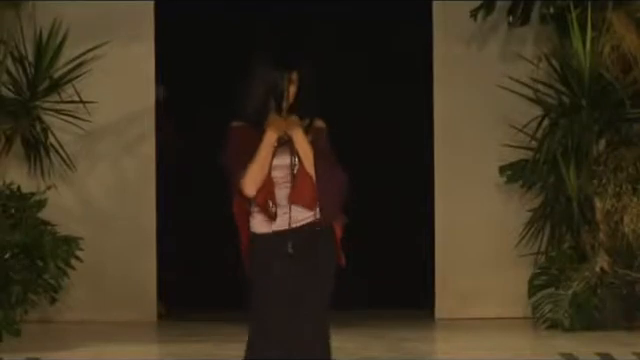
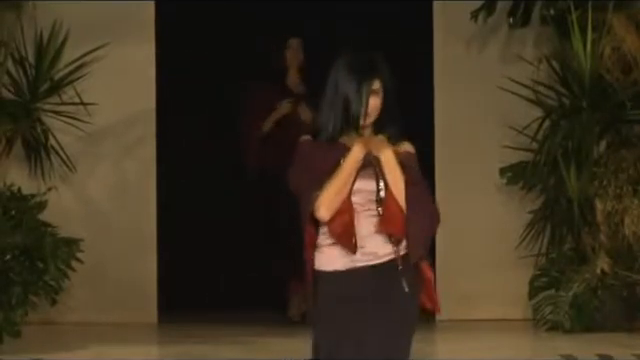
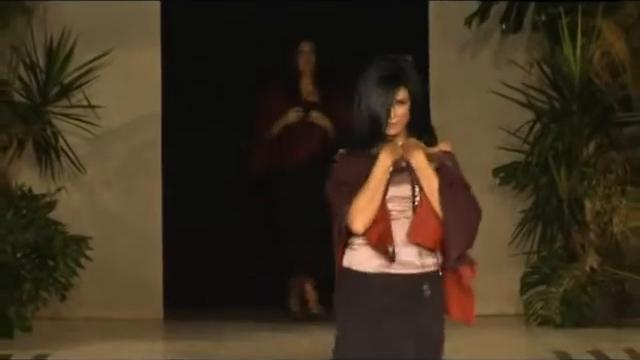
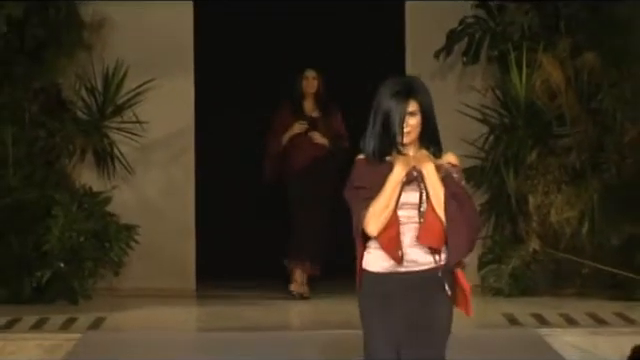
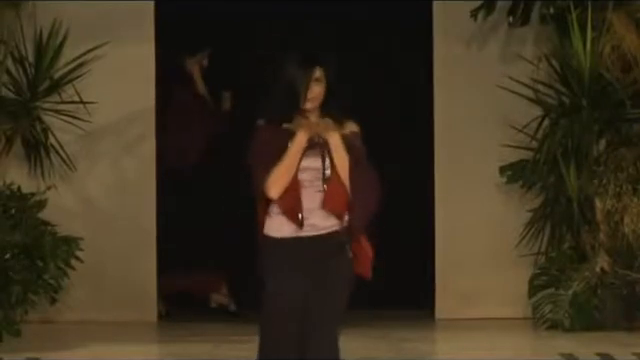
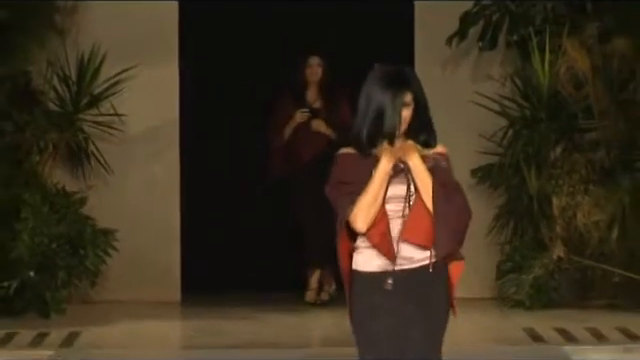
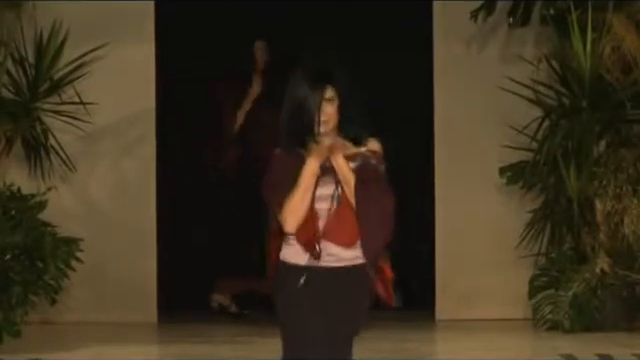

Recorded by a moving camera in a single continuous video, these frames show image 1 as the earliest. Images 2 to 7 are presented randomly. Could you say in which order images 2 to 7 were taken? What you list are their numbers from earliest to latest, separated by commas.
5, 7, 2, 3, 6, 4
